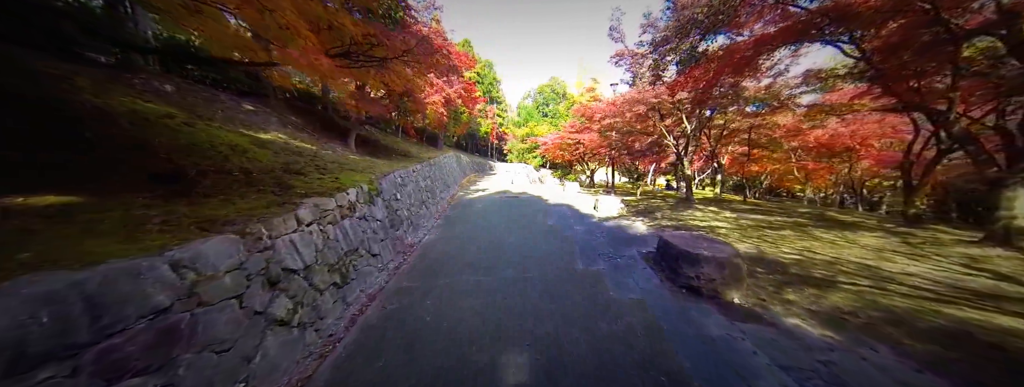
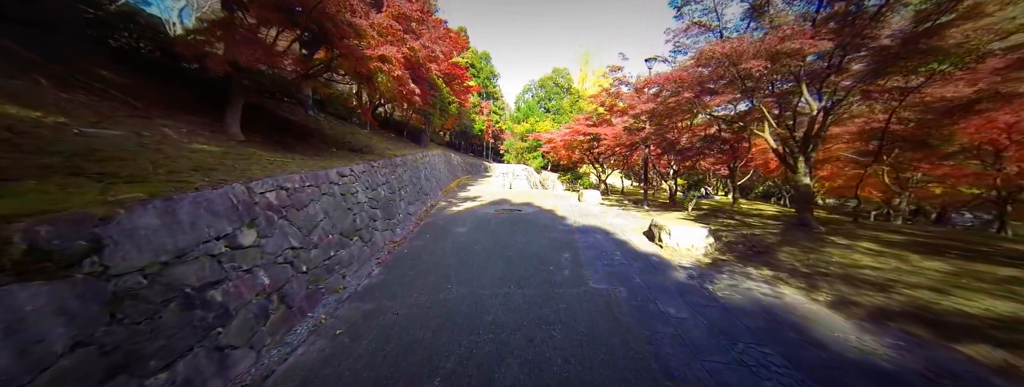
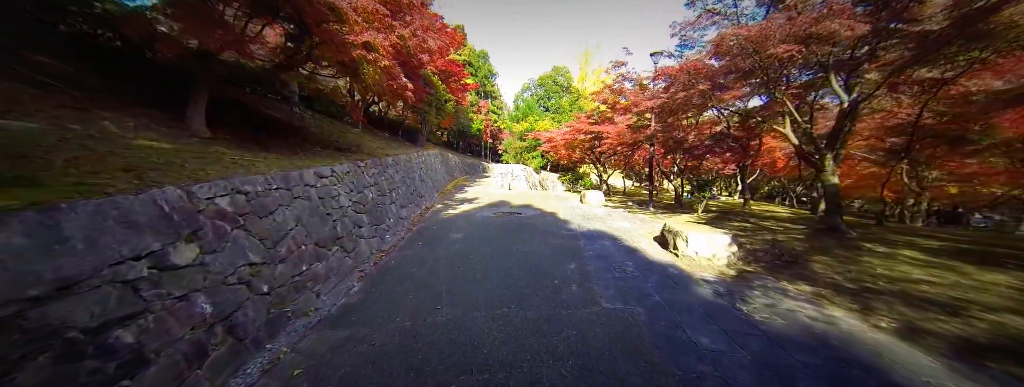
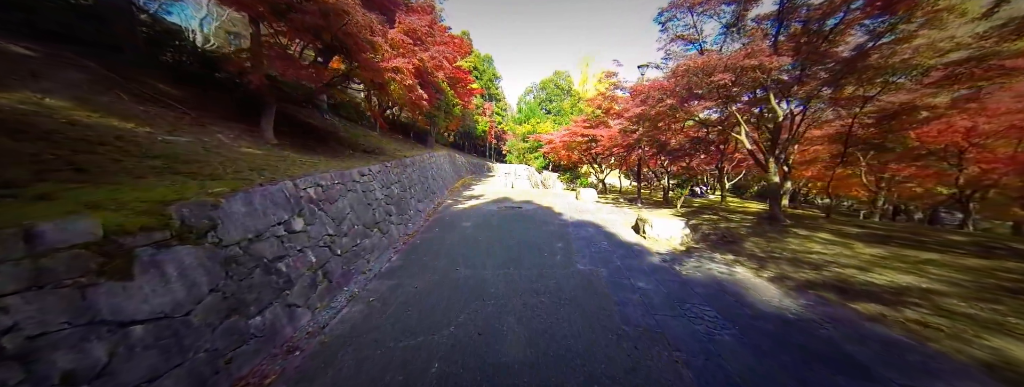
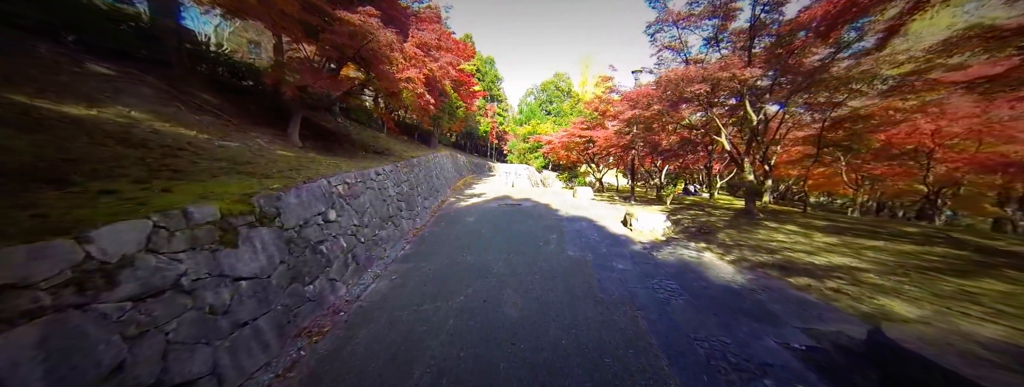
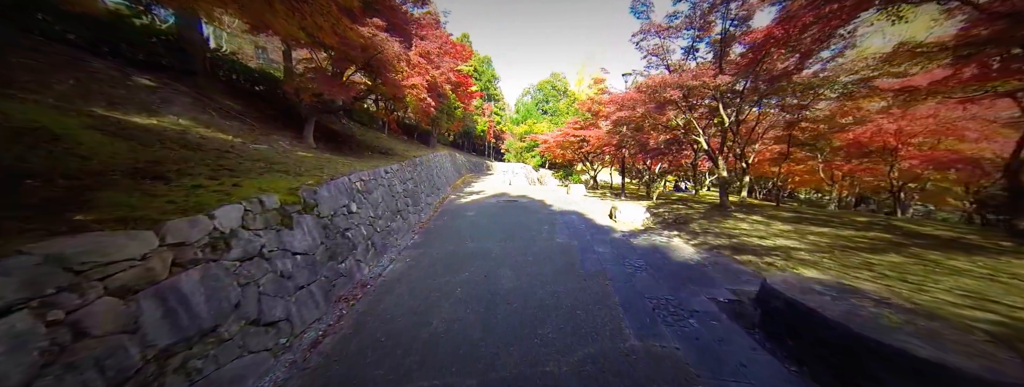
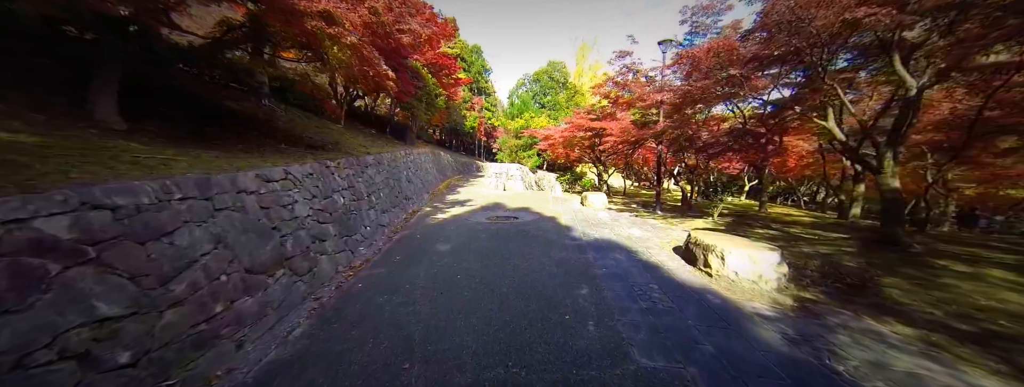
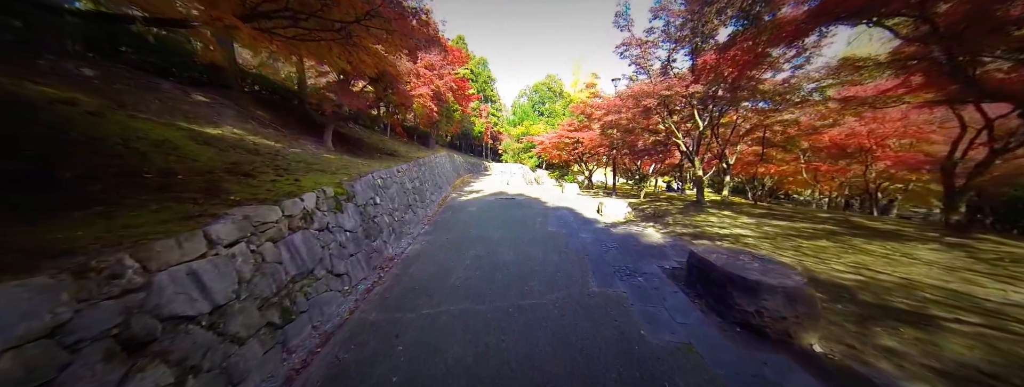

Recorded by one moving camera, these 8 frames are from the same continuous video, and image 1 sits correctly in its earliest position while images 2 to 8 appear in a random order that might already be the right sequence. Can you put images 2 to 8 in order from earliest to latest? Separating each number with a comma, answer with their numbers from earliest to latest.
8, 6, 5, 4, 2, 3, 7
